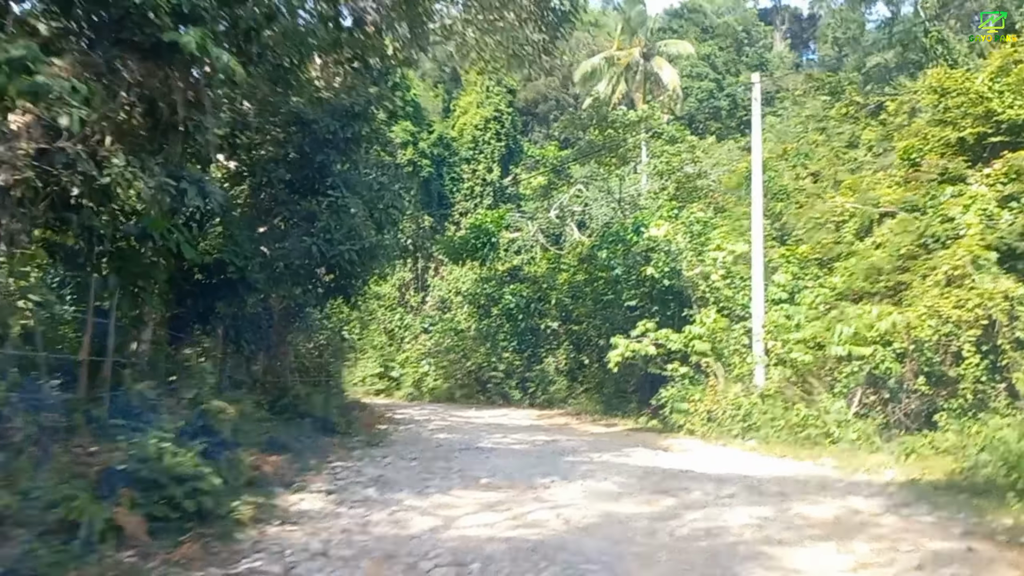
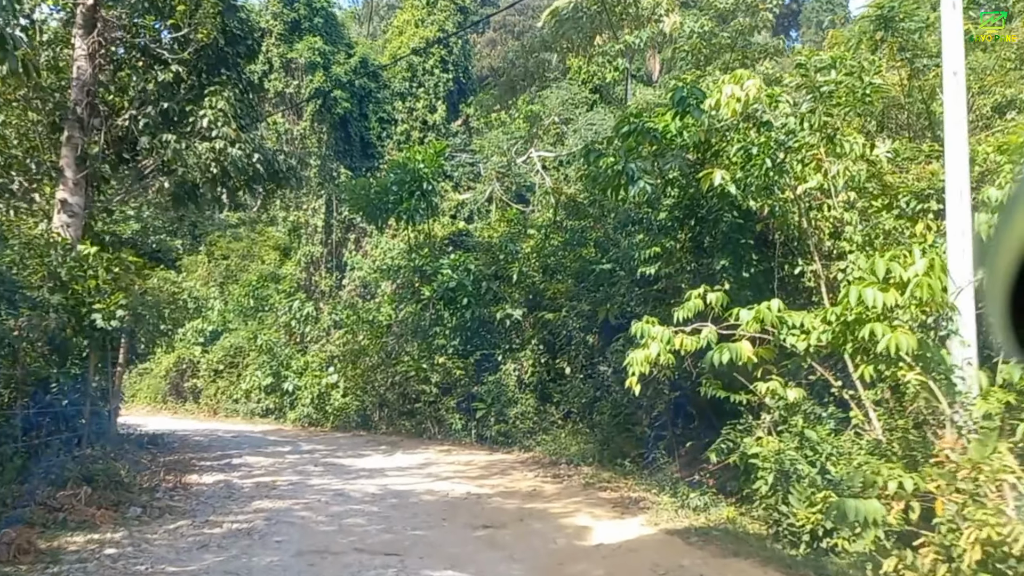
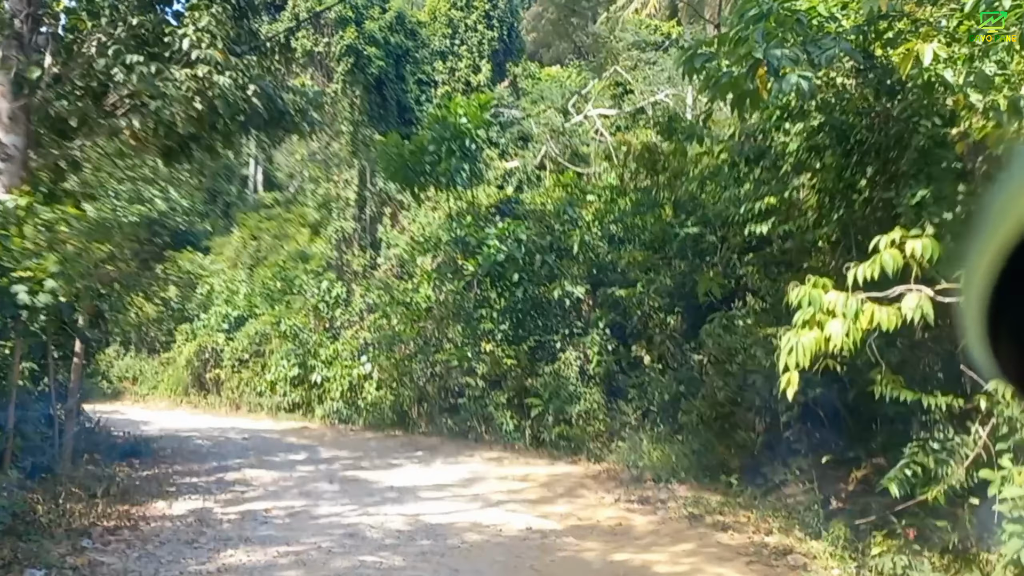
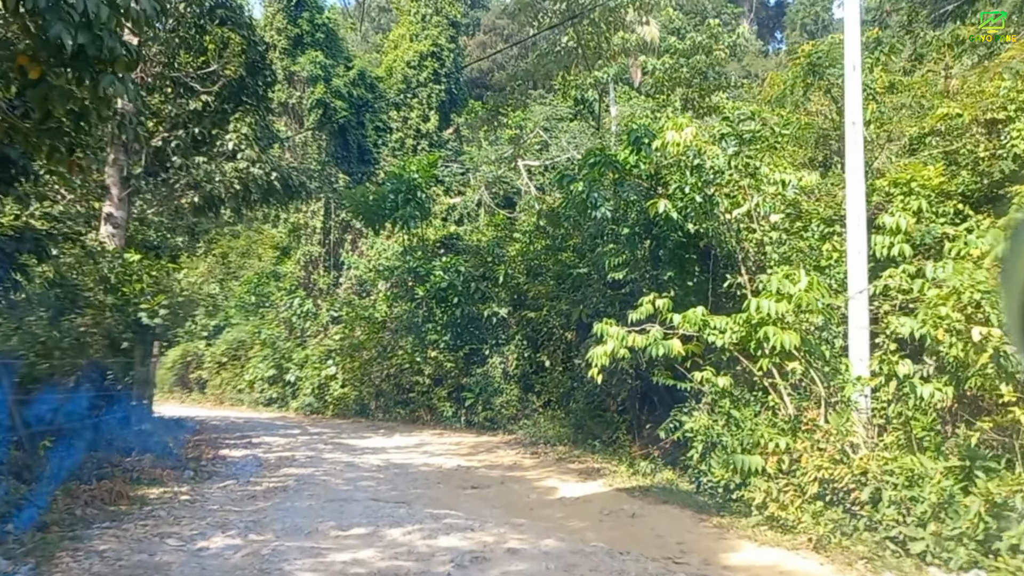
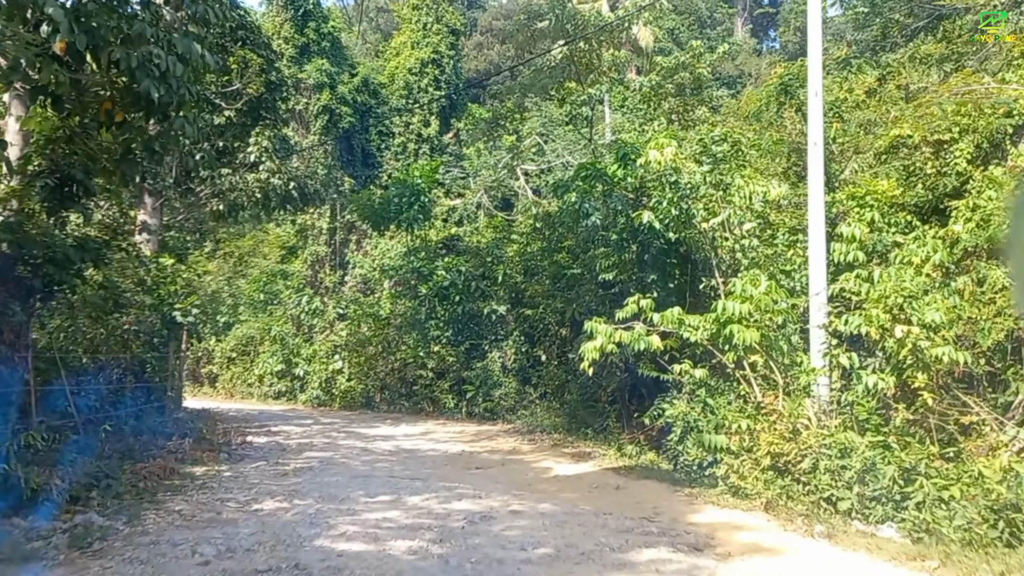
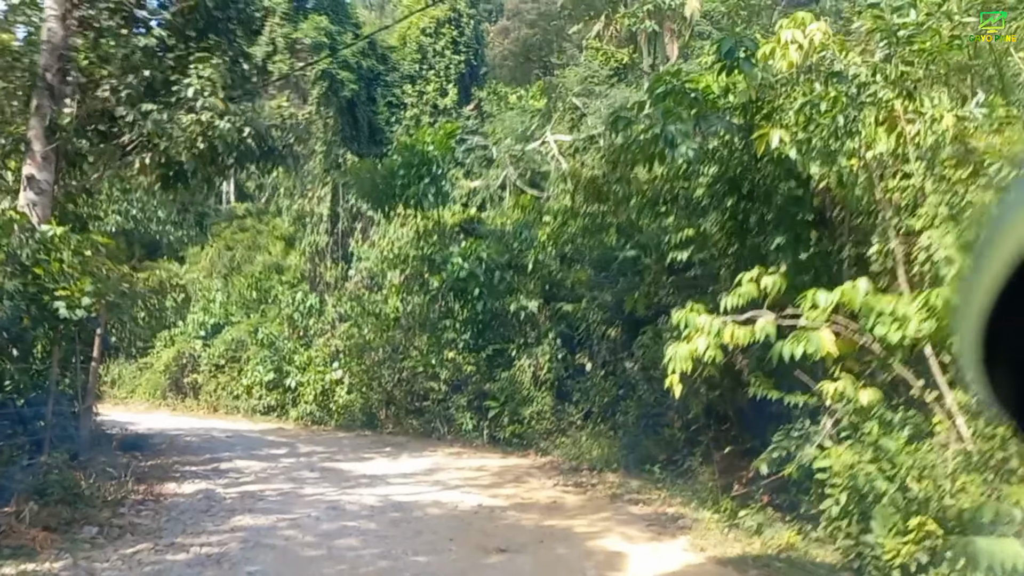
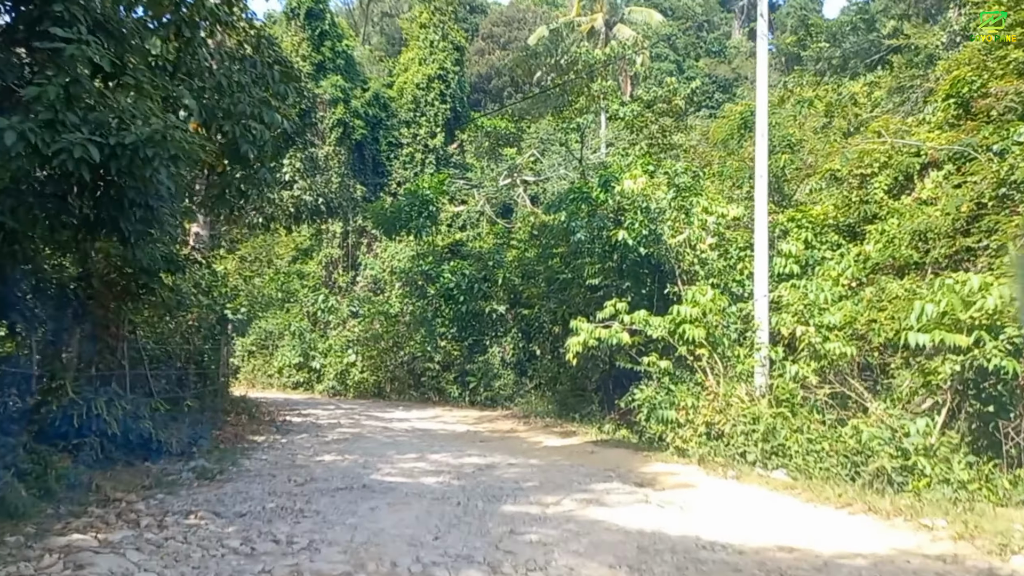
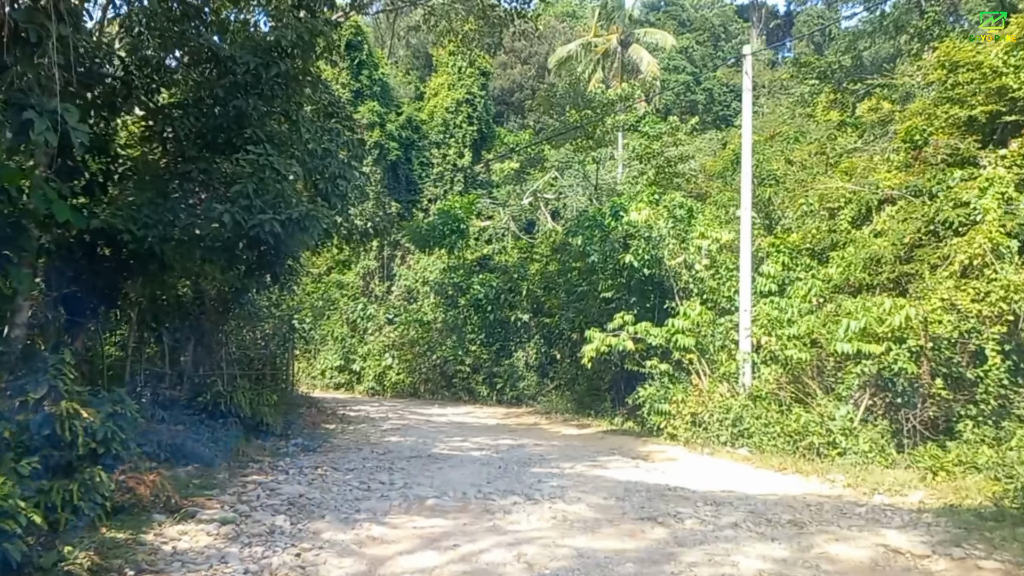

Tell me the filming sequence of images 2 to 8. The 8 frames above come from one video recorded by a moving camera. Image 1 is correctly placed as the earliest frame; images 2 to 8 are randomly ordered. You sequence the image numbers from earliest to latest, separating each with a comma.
8, 7, 5, 4, 2, 6, 3
